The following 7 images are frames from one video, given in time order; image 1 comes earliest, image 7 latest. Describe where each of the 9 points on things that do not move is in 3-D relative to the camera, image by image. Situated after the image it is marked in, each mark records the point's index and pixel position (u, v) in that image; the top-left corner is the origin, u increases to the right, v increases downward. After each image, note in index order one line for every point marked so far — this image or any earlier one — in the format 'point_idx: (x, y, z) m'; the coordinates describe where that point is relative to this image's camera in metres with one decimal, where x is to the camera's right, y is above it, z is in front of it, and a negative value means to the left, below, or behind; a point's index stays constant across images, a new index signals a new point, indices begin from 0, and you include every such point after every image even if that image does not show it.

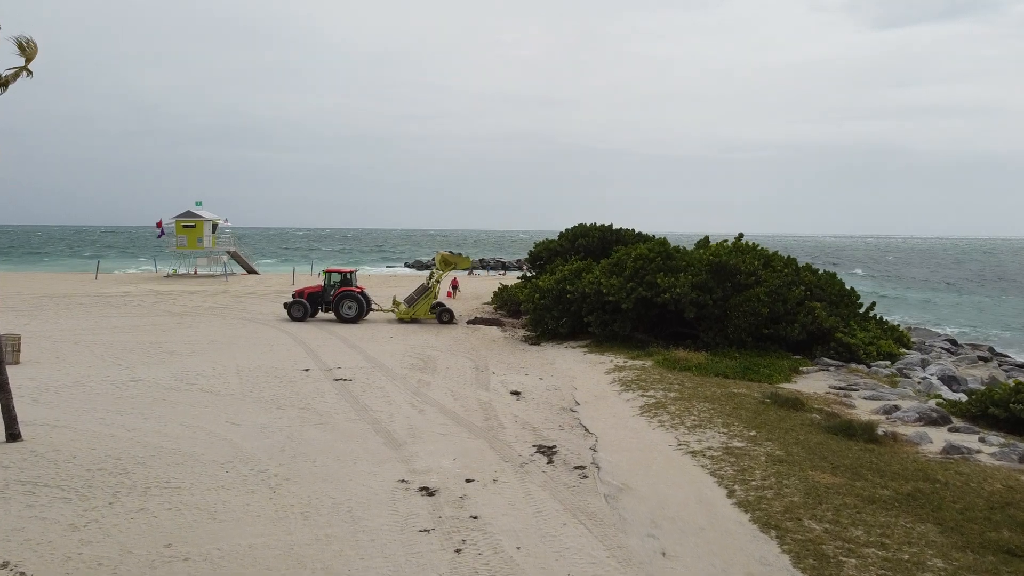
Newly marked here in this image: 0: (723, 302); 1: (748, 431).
0: (+4.4, -0.3, +14.3) m
1: (+2.7, -1.6, +7.9) m
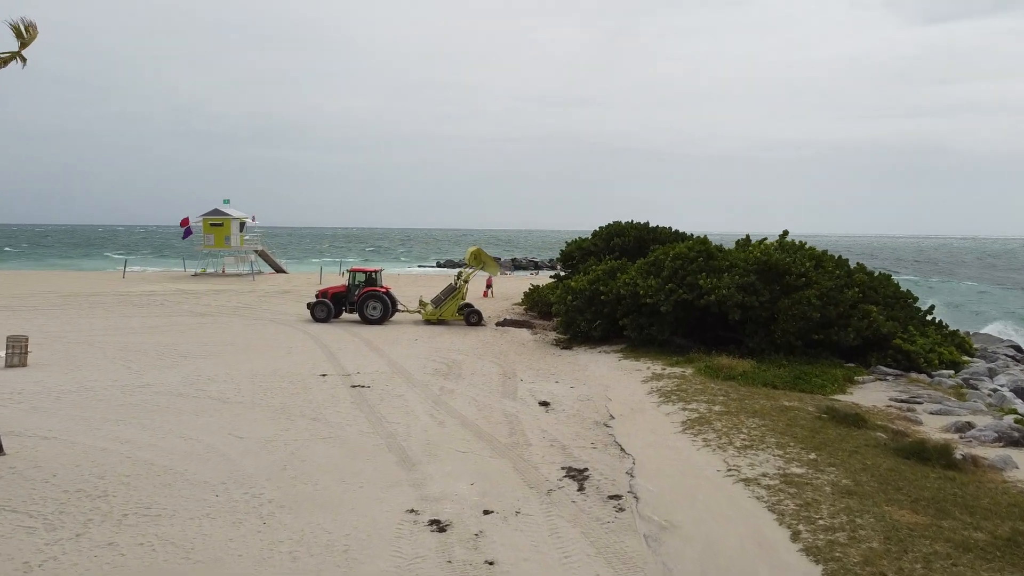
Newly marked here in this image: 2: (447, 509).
0: (+4.9, -0.3, +13.2) m
1: (+3.0, -1.7, +6.9) m
2: (-0.5, -1.8, +5.6) m
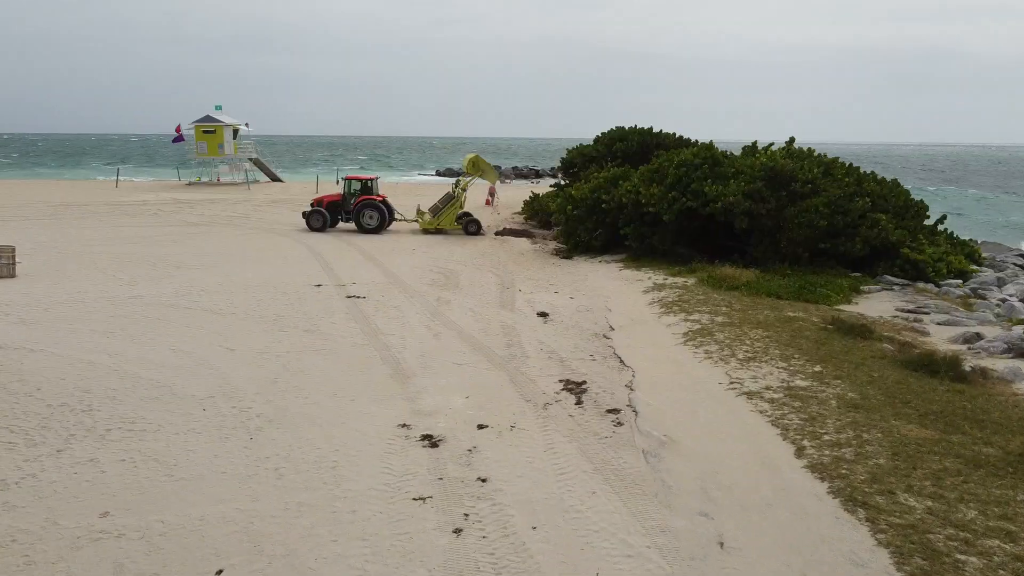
0: (+4.9, +1.4, +12.8) m
1: (+2.9, -0.8, +6.7) m
2: (-0.6, -1.1, +5.4) m
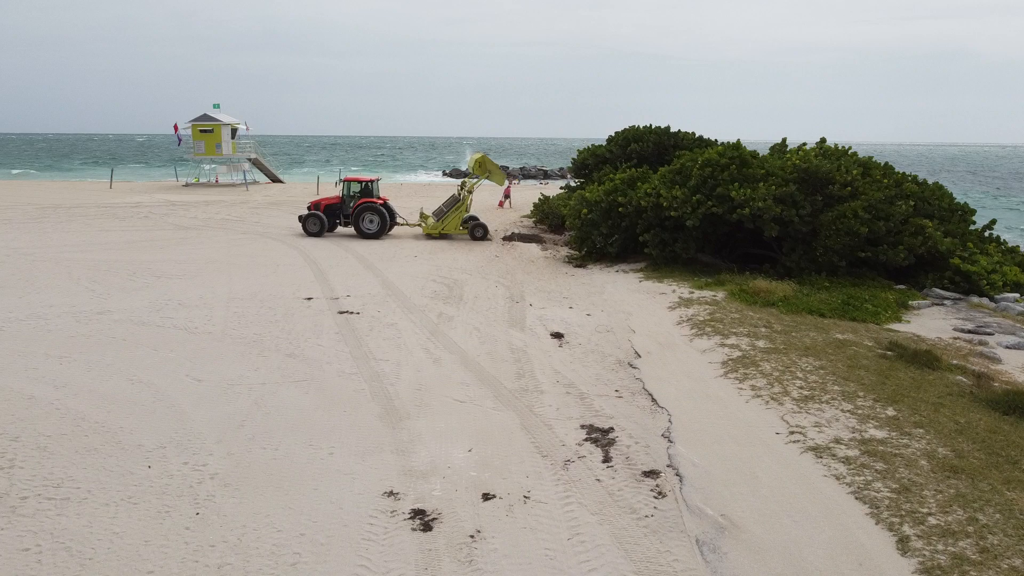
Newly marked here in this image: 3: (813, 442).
0: (+5.1, +1.2, +11.7) m
1: (+3.0, -1.0, +5.6) m
2: (-0.5, -1.3, +4.3) m
3: (+2.2, -1.1, +5.0) m
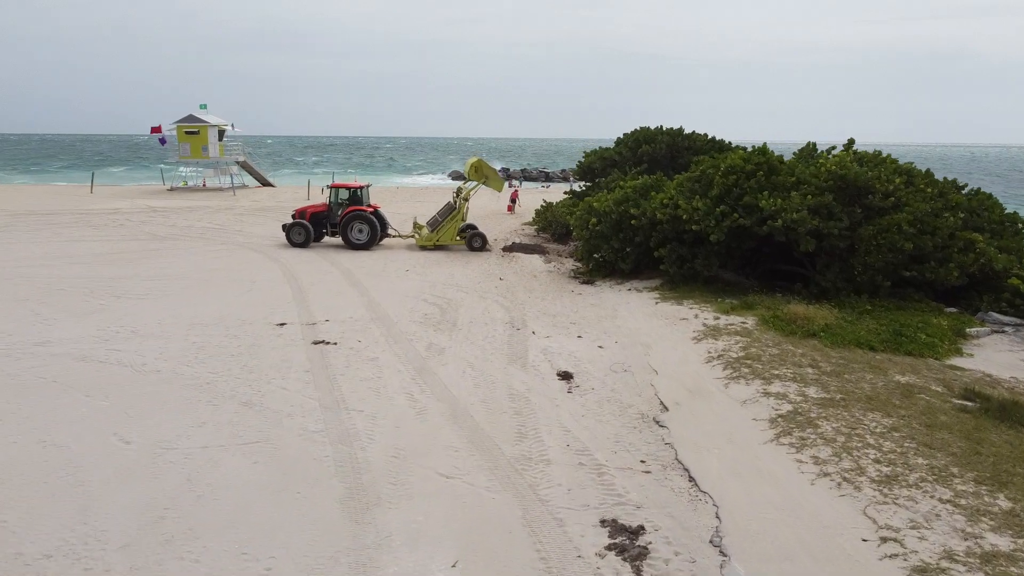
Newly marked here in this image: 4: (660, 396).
0: (+5.1, +0.8, +10.4) m
1: (+3.0, -1.3, +4.3) m
2: (-0.5, -1.6, +3.1) m
3: (+2.2, -1.4, +3.7) m
4: (+1.4, -1.0, +6.4) m
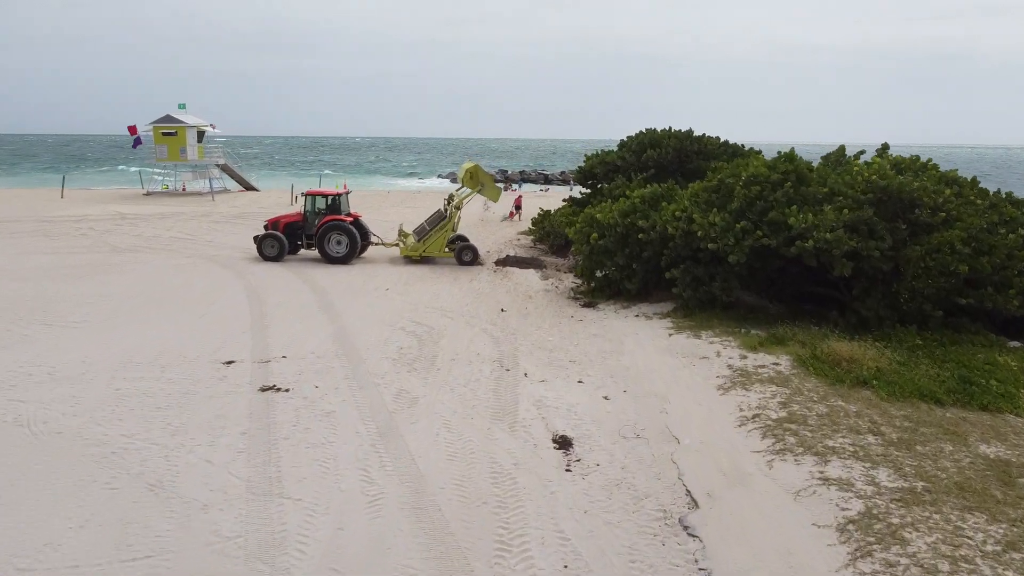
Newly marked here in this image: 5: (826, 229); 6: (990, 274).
0: (+5.0, +0.4, +8.9) m
1: (+2.9, -1.7, +2.9) m
2: (-0.6, -2.0, +1.6) m
3: (+2.0, -1.8, +2.3) m
4: (+1.3, -1.4, +4.9) m
5: (+4.0, +0.7, +8.8) m
6: (+6.2, +0.2, +8.8) m
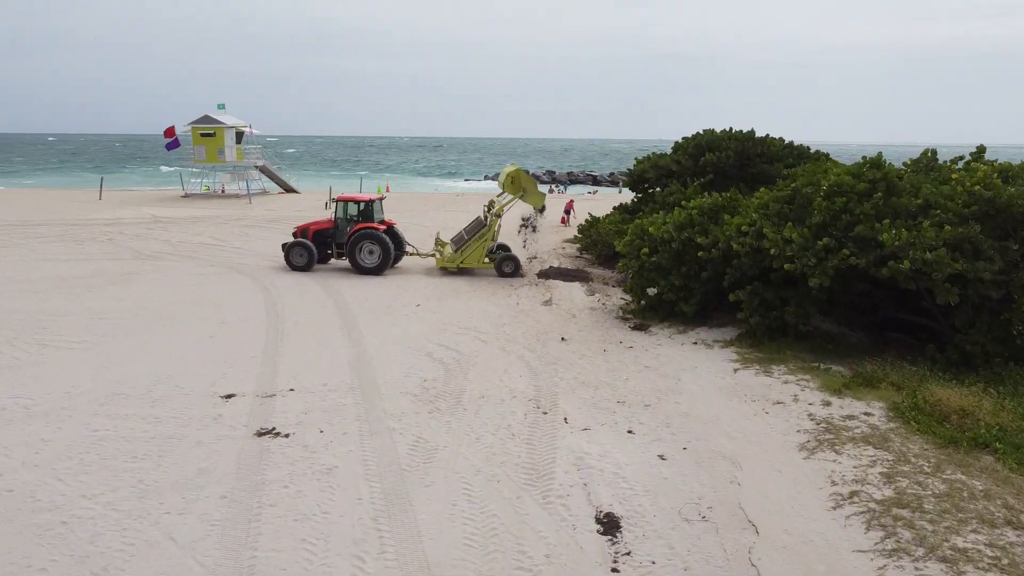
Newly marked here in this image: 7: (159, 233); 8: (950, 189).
0: (+5.4, +0.1, +7.5) m
1: (+2.9, -2.0, +1.6) m
2: (-0.7, -2.3, +0.6) m
3: (+2.0, -2.1, +1.0) m
4: (+1.4, -1.7, +3.7) m
5: (+4.5, +0.4, +7.4) m
6: (+6.6, -0.2, +7.3) m
7: (-9.0, +1.4, +17.3) m
8: (+5.3, +1.2, +8.3) m
